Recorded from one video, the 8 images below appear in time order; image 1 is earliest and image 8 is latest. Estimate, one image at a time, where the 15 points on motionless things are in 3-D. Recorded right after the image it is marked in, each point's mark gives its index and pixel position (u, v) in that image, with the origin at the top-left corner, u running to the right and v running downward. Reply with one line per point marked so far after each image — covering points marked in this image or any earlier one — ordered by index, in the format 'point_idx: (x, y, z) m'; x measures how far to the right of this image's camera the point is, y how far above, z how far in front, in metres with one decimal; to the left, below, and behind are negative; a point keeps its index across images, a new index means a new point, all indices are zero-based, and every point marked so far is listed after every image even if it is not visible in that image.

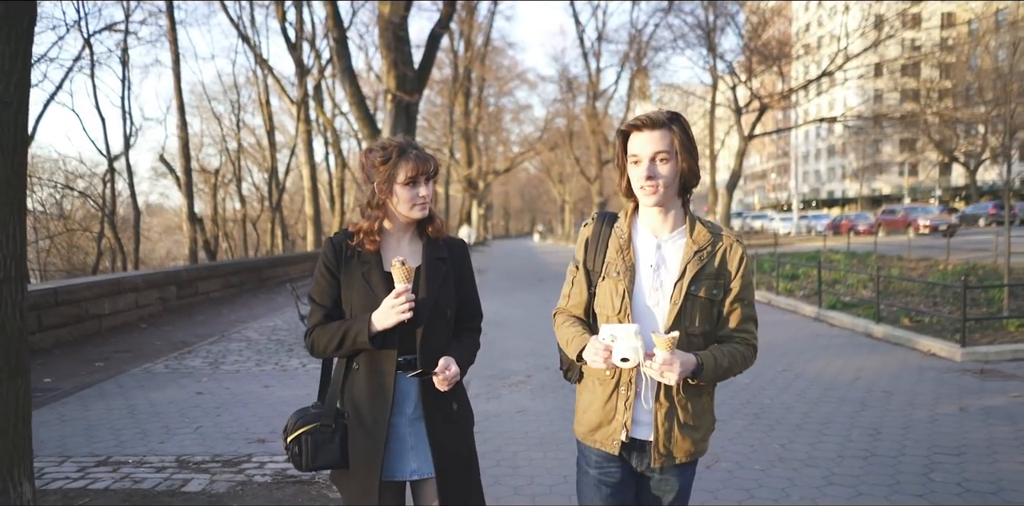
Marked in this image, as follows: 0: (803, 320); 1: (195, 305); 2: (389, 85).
0: (+4.7, -1.0, +11.3) m
1: (-6.2, -1.0, +13.8) m
2: (-2.4, +3.2, +13.4) m
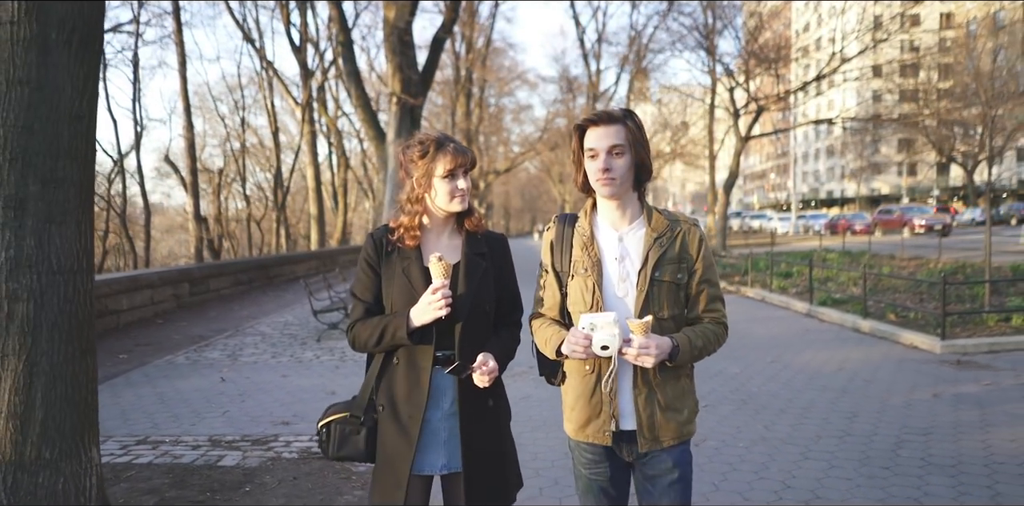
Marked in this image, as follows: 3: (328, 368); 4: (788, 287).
0: (+4.7, -1.0, +11.6) m
1: (-6.2, -1.0, +14.1) m
2: (-2.3, +3.2, +13.7) m
3: (-2.4, -1.5, +8.9) m
4: (+5.5, -0.7, +13.8) m
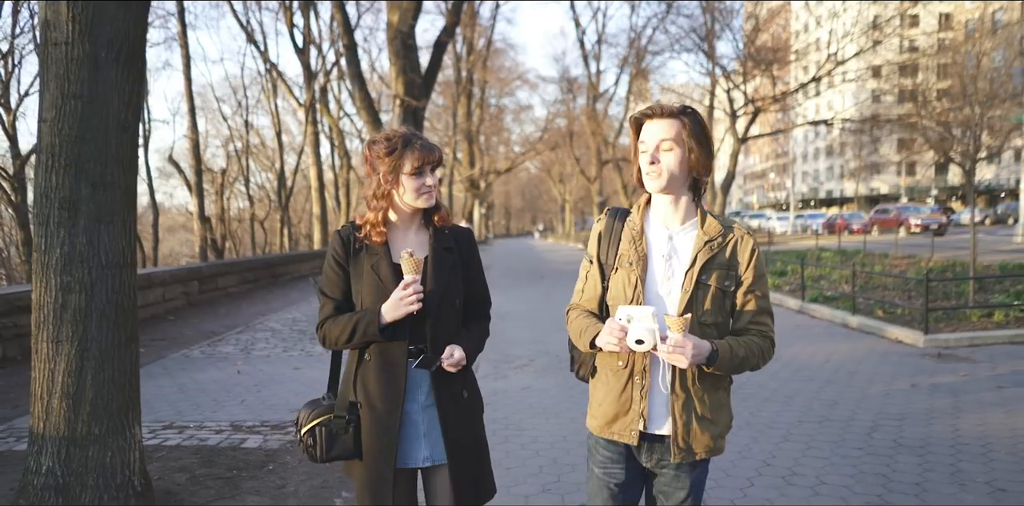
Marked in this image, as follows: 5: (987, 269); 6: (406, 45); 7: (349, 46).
0: (+4.7, -1.0, +11.8) m
1: (-6.2, -0.9, +14.4) m
2: (-2.3, +3.3, +13.9) m
3: (-2.4, -1.5, +9.2) m
4: (+5.5, -0.6, +14.1) m
5: (+7.4, -0.2, +10.7) m
6: (-2.1, +4.1, +13.8) m
7: (-3.9, +5.0, +16.7) m
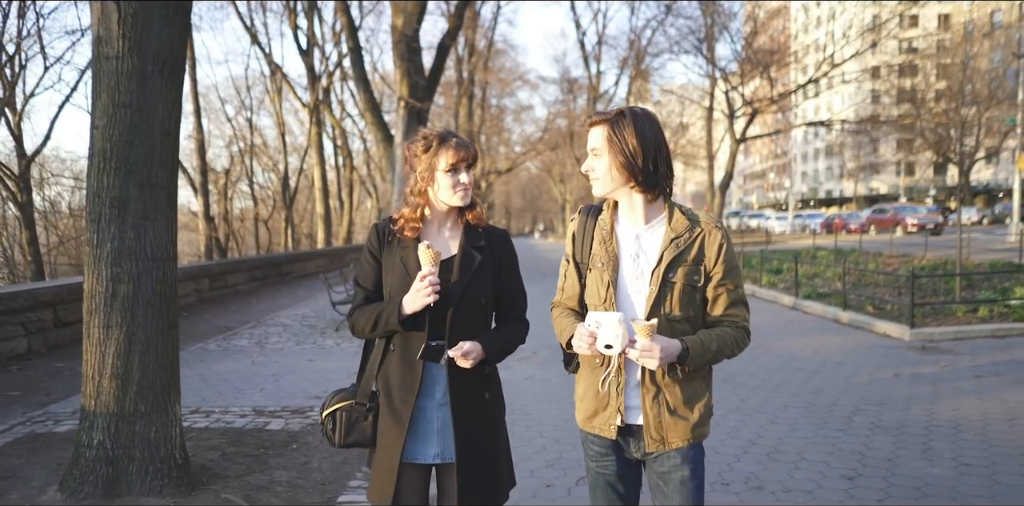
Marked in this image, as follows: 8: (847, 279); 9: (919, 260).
0: (+4.8, -1.0, +12.1) m
1: (-6.1, -0.9, +14.6) m
2: (-2.3, +3.3, +14.2) m
3: (-2.3, -1.4, +9.5) m
4: (+5.5, -0.6, +14.3) m
5: (+7.4, -0.2, +11.0) m
6: (-2.1, +4.2, +14.0) m
7: (-3.9, +5.0, +17.0) m
8: (+5.9, -0.5, +12.2) m
9: (+7.4, -0.1, +12.5) m
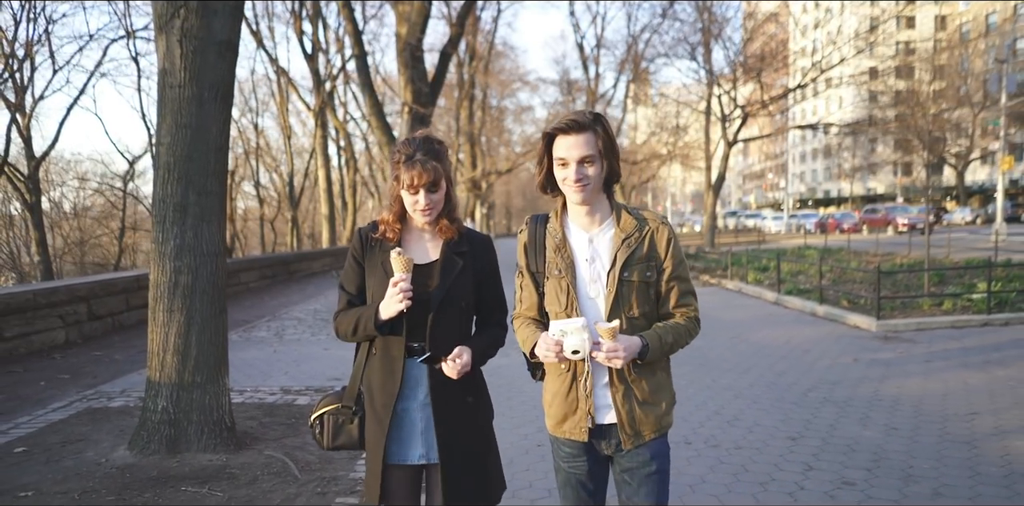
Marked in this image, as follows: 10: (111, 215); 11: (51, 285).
0: (+4.8, -1.0, +12.6) m
1: (-6.1, -0.9, +15.2) m
2: (-2.3, +3.3, +14.7) m
3: (-2.3, -1.4, +10.0) m
4: (+5.5, -0.6, +14.8) m
5: (+7.4, -0.2, +11.5) m
6: (-2.1, +4.2, +14.6) m
7: (-3.9, +5.0, +17.5) m
8: (+5.9, -0.4, +12.8) m
9: (+7.4, -0.1, +13.0) m
10: (-11.2, +1.0, +18.9) m
11: (-5.9, -0.4, +8.9) m
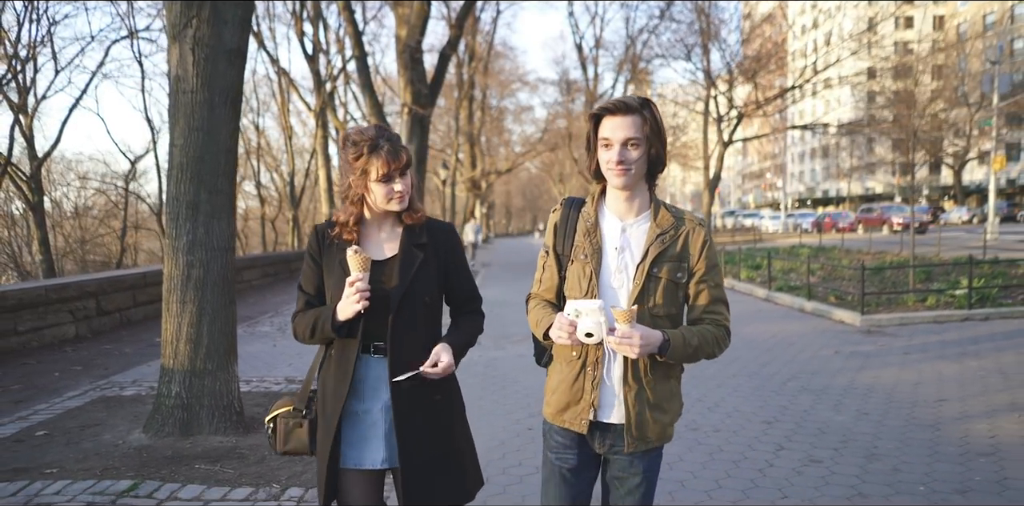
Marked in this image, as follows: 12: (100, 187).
0: (+4.7, -0.9, +12.8) m
1: (-6.2, -0.9, +15.4) m
2: (-2.3, +3.3, +14.9) m
3: (-2.4, -1.4, +10.2) m
4: (+5.5, -0.6, +15.1) m
5: (+7.4, -0.2, +11.7) m
6: (-2.1, +4.2, +14.8) m
7: (-4.0, +5.1, +17.7) m
8: (+5.9, -0.4, +13.0) m
9: (+7.4, -0.1, +13.2) m
10: (-11.2, +1.1, +19.1) m
11: (-6.0, -0.4, +9.1) m
12: (-11.5, +1.8, +19.0) m
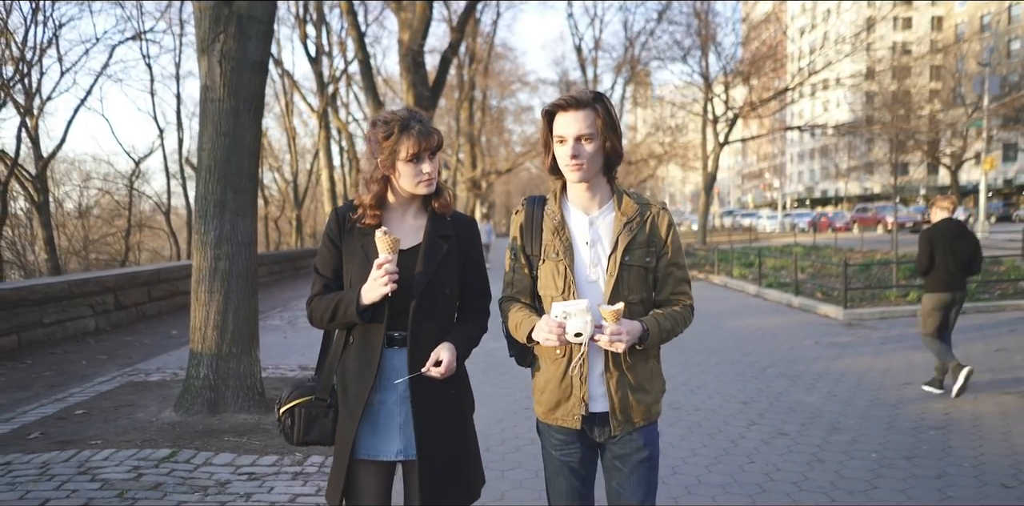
0: (+4.7, -0.9, +13.2) m
1: (-6.2, -0.8, +15.7) m
2: (-2.3, +3.4, +15.2) m
3: (-2.4, -1.4, +10.5) m
4: (+5.5, -0.5, +15.4) m
5: (+7.4, -0.1, +12.0) m
6: (-2.1, +4.3, +15.1) m
7: (-4.0, +5.1, +18.0) m
8: (+5.9, -0.4, +13.3) m
9: (+7.4, 0.0, +13.6) m
10: (-11.2, +1.1, +19.4) m
11: (-6.0, -0.3, +9.5) m
12: (-11.5, +1.8, +19.3) m
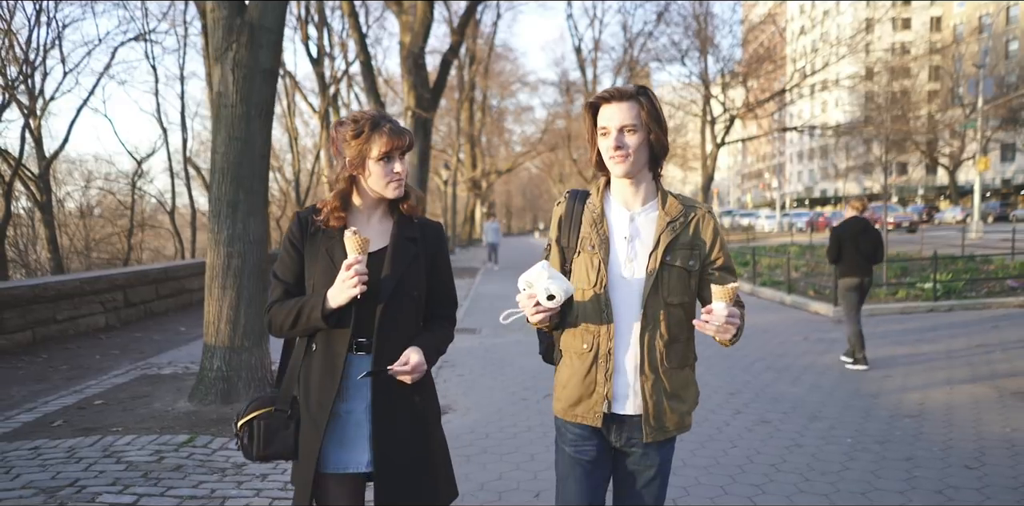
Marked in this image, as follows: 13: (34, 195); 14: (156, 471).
0: (+4.7, -0.9, +13.4) m
1: (-6.2, -0.8, +15.9) m
2: (-2.3, +3.4, +15.4) m
3: (-2.4, -1.3, +10.7) m
4: (+5.5, -0.5, +15.6) m
5: (+7.3, -0.1, +12.2) m
6: (-2.1, +4.3, +15.3) m
7: (-4.0, +5.1, +18.2) m
8: (+5.9, -0.4, +13.5) m
9: (+7.4, 0.0, +13.8) m
10: (-11.2, +1.1, +19.6) m
11: (-6.0, -0.3, +9.7) m
12: (-11.5, +1.9, +19.5) m
13: (-10.8, +1.3, +15.8) m
14: (-2.4, -1.5, +4.5) m
